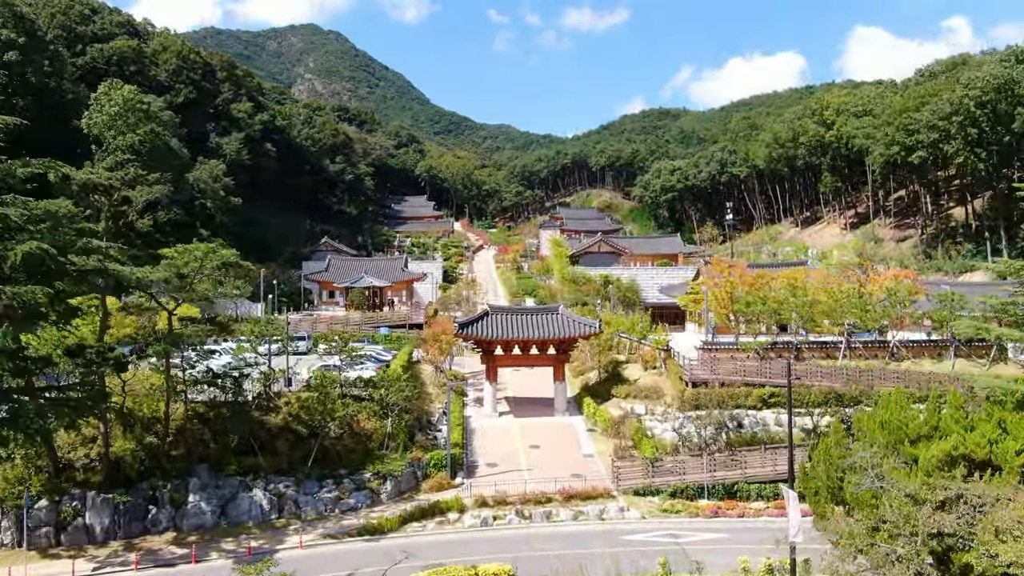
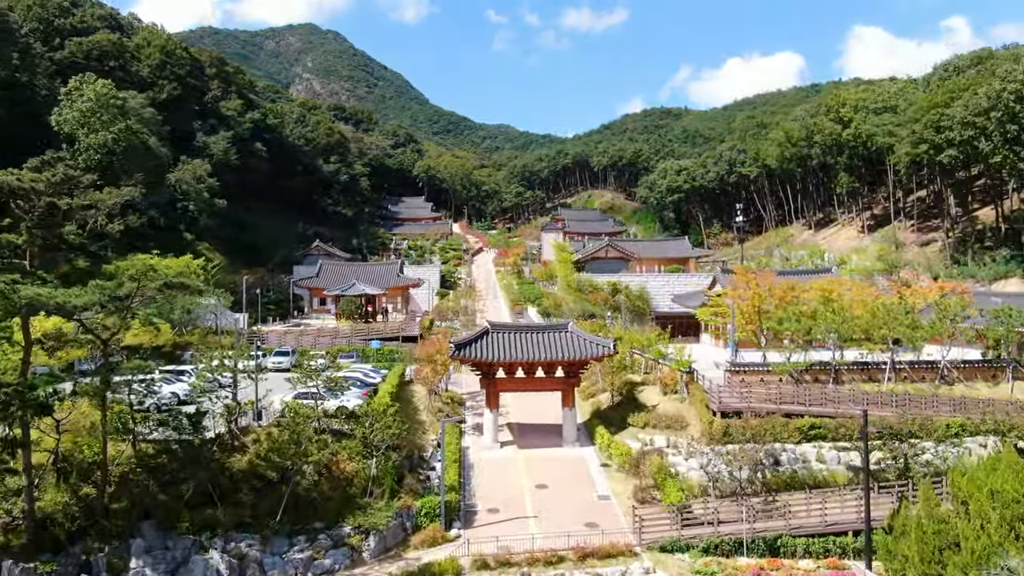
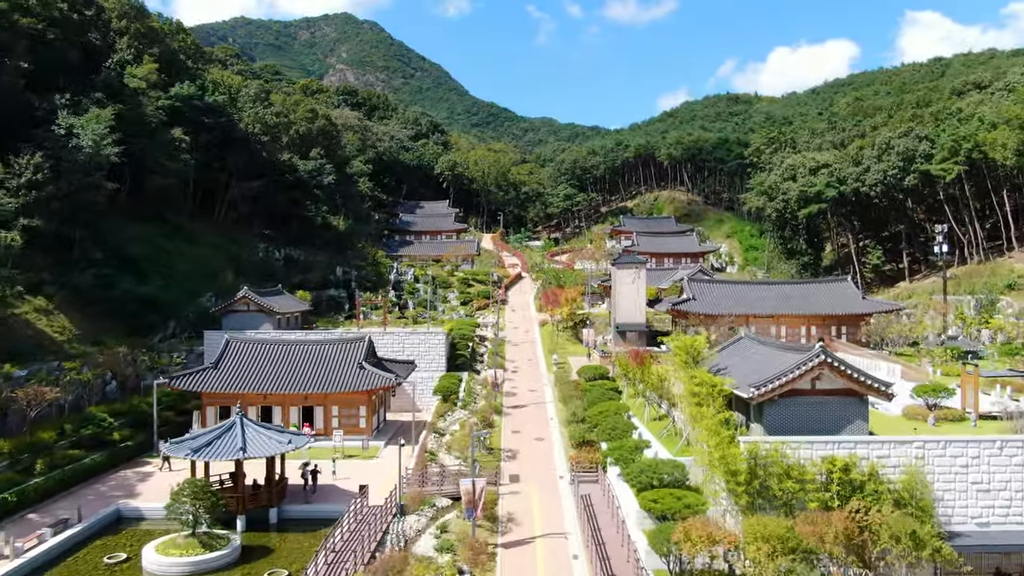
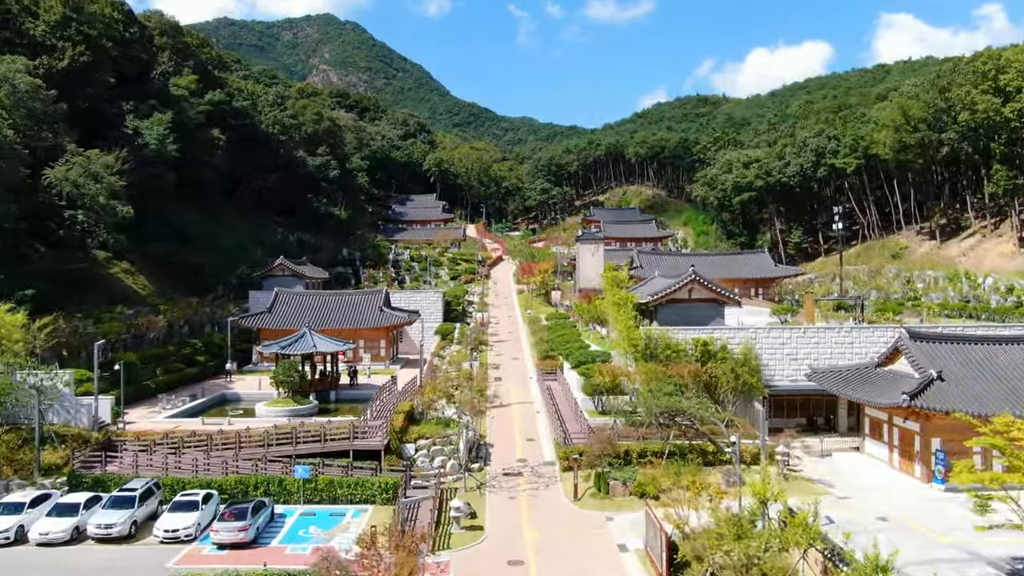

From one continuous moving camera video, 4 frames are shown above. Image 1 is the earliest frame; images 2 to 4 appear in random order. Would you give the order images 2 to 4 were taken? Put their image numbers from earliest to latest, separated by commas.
2, 4, 3
